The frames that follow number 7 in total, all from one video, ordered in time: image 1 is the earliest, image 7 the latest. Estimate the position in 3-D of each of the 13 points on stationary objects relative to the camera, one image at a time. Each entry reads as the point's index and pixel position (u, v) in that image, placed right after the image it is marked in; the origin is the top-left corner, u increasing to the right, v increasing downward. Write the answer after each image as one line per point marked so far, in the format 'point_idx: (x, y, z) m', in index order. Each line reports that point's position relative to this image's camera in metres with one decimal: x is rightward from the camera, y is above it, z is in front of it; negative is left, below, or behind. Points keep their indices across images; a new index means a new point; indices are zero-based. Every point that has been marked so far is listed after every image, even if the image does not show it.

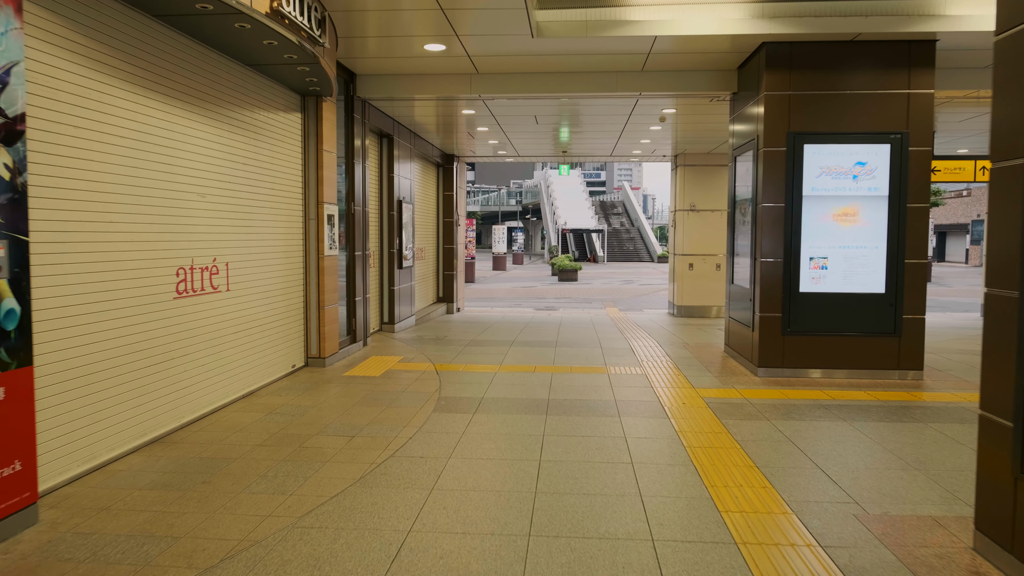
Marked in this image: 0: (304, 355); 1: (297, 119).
0: (-2.1, -0.7, +7.6) m
1: (-2.2, +1.7, +7.4) m
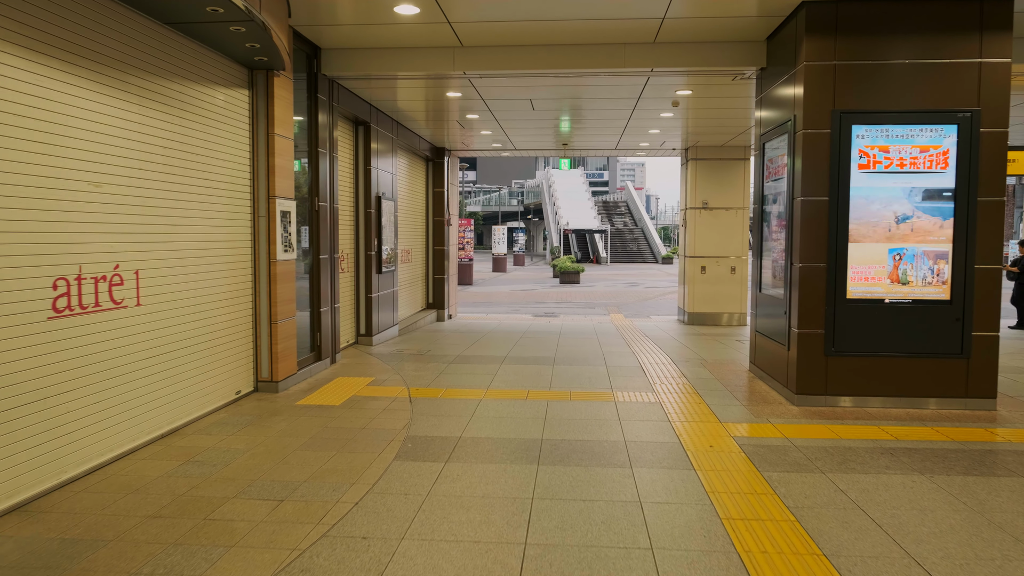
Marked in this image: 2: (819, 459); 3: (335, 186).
0: (-2.2, -0.8, +6.4) m
1: (-2.3, +1.6, +6.2) m
2: (+1.9, -1.1, +4.5) m
3: (-1.9, +1.1, +7.9) m
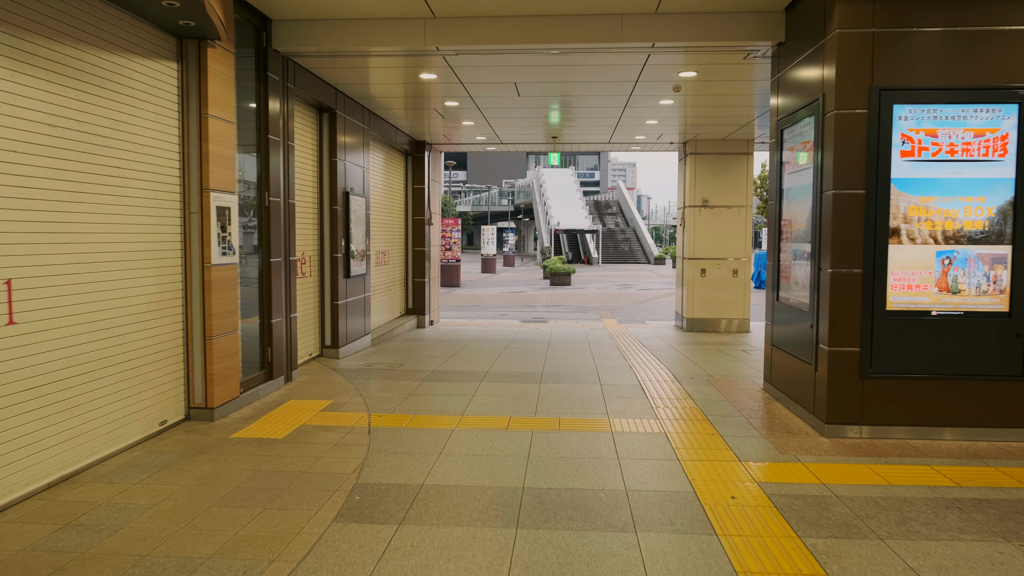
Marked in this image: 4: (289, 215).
0: (-2.4, -0.9, +5.4) m
1: (-2.4, +1.5, +5.2) m
2: (+1.7, -1.1, +3.6) m
3: (-2.1, +1.0, +7.0) m
4: (-2.1, +0.7, +6.9) m
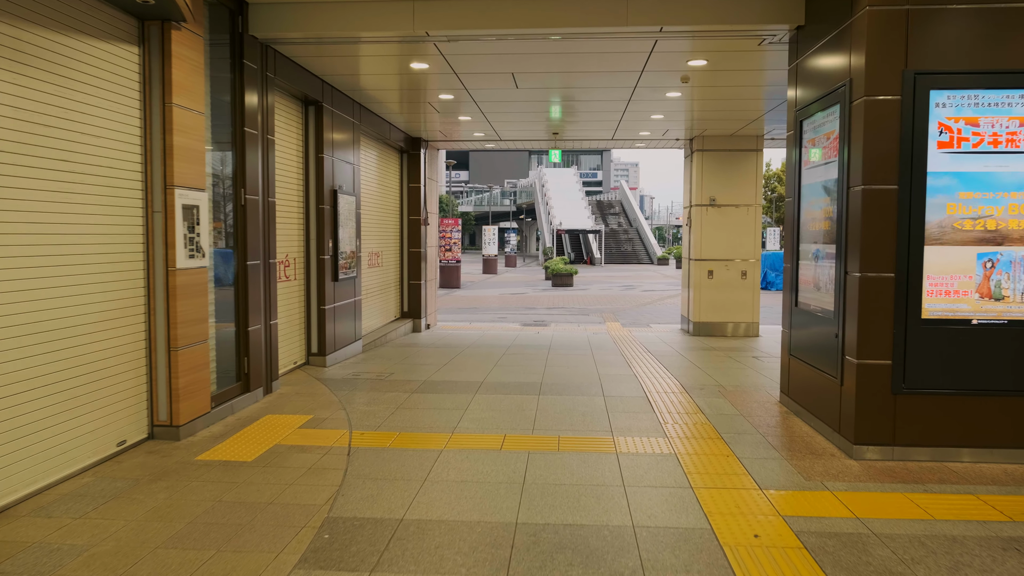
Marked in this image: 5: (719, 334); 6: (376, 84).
0: (-2.4, -0.9, +4.9) m
1: (-2.5, +1.5, +4.7) m
2: (+1.7, -1.2, +3.1) m
3: (-2.1, +1.0, +6.5) m
4: (-2.1, +0.6, +6.4) m
5: (+3.4, -0.7, +12.0) m
6: (-1.5, +2.3, +8.3) m
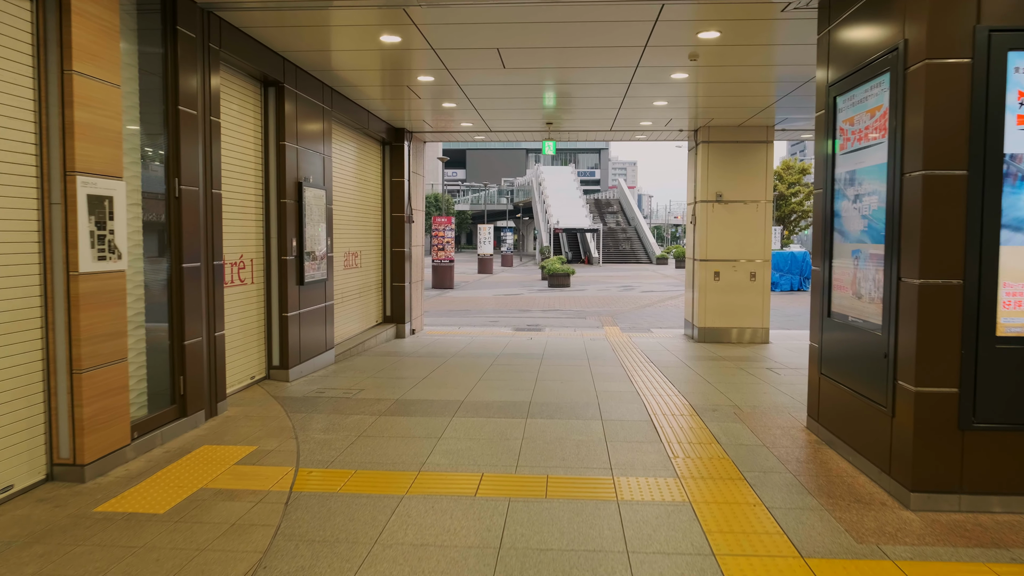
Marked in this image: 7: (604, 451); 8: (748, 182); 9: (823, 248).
0: (-2.6, -0.9, +4.0) m
1: (-2.6, +1.4, +3.8) m
2: (+1.6, -1.2, +2.2) m
3: (-2.2, +0.9, +5.6) m
4: (-2.2, +0.6, +5.6) m
5: (+3.2, -0.8, +11.1) m
6: (-1.7, +2.3, +7.5) m
7: (+0.6, -1.0, +4.7) m
8: (+3.5, +1.6, +11.1) m
9: (+2.1, +0.3, +4.9) m
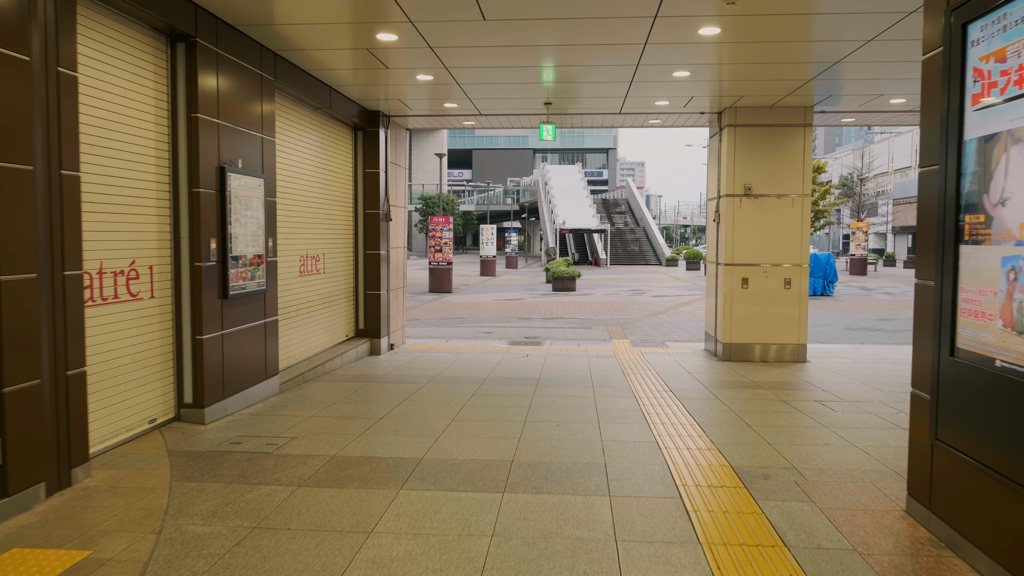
0: (-2.7, -1.1, +2.5) m
1: (-2.7, +1.3, +2.3) m
2: (+1.4, -1.3, +0.6) m
3: (-2.4, +0.8, +4.0) m
4: (-2.4, +0.5, +4.0) m
5: (+3.1, -0.9, +9.5) m
6: (-1.8, +2.2, +5.9) m
7: (+0.4, -1.2, +3.1) m
8: (+3.4, +1.5, +9.4) m
9: (+1.9, +0.1, +3.3) m
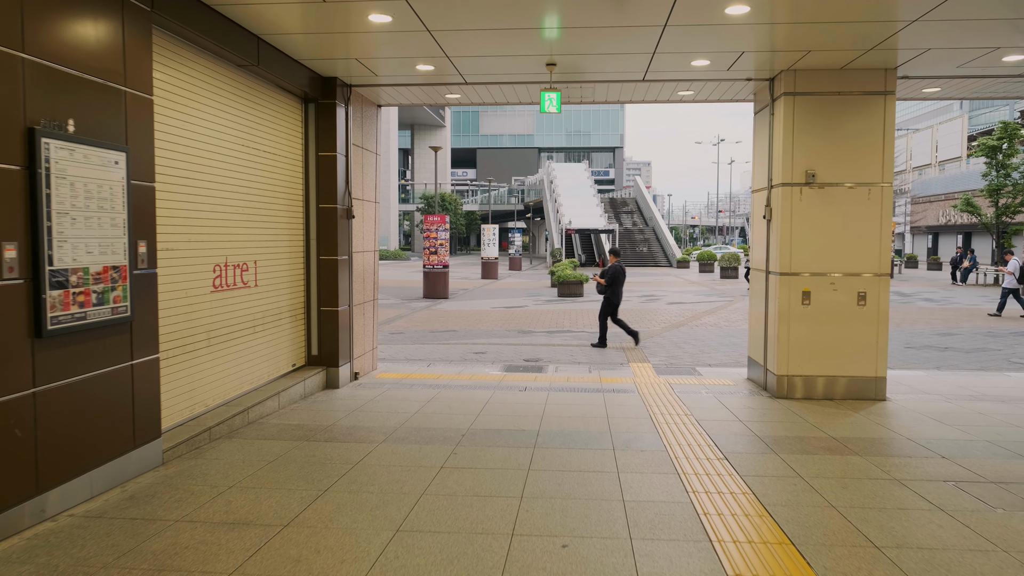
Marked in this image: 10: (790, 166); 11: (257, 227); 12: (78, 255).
0: (-2.8, -1.2, +0.4) m
1: (-2.9, +1.2, +0.2) m
2: (+1.3, -1.5, -1.5) m
3: (-2.5, +0.7, +1.9) m
4: (-2.5, +0.3, +1.9) m
5: (+3.1, -1.1, +7.4) m
6: (-1.9, +2.0, +3.8) m
7: (+0.3, -1.3, +1.0) m
8: (+3.4, +1.3, +7.3) m
9: (+1.8, 0.0, +1.2) m
10: (+2.8, +1.2, +7.4) m
11: (-2.3, +0.6, +6.7) m
12: (-2.3, +0.2, +3.9) m
